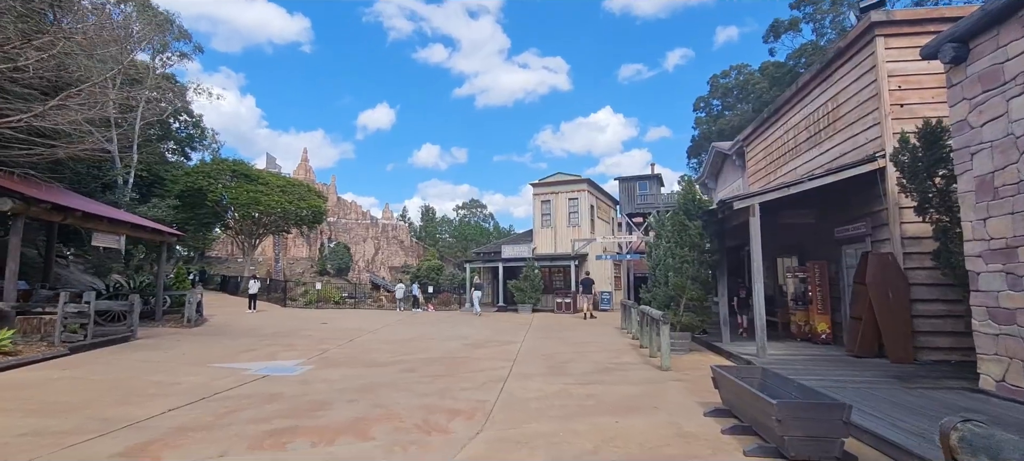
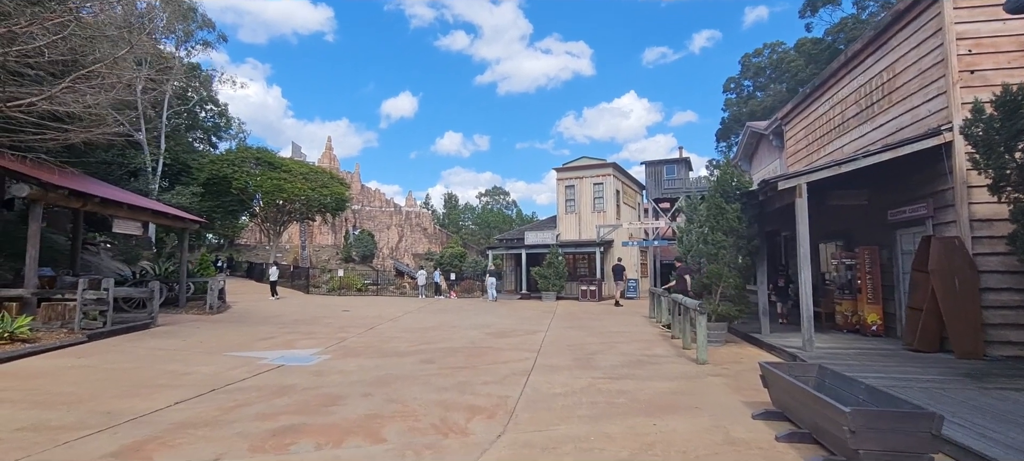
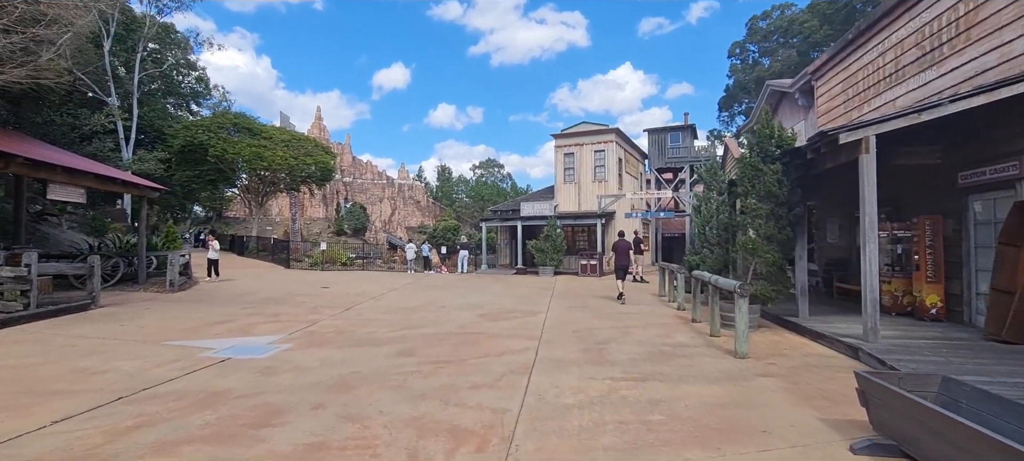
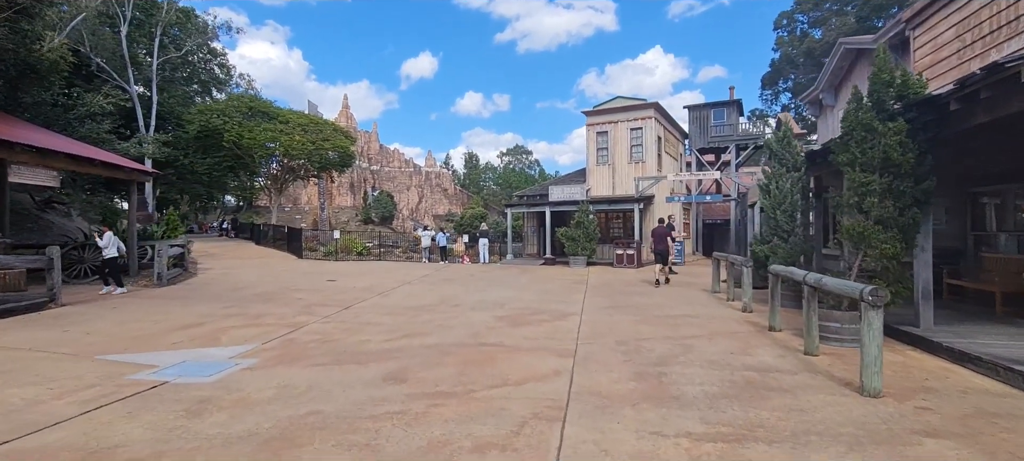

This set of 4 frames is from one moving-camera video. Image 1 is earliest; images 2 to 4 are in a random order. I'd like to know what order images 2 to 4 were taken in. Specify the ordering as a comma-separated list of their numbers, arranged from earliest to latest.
2, 3, 4
